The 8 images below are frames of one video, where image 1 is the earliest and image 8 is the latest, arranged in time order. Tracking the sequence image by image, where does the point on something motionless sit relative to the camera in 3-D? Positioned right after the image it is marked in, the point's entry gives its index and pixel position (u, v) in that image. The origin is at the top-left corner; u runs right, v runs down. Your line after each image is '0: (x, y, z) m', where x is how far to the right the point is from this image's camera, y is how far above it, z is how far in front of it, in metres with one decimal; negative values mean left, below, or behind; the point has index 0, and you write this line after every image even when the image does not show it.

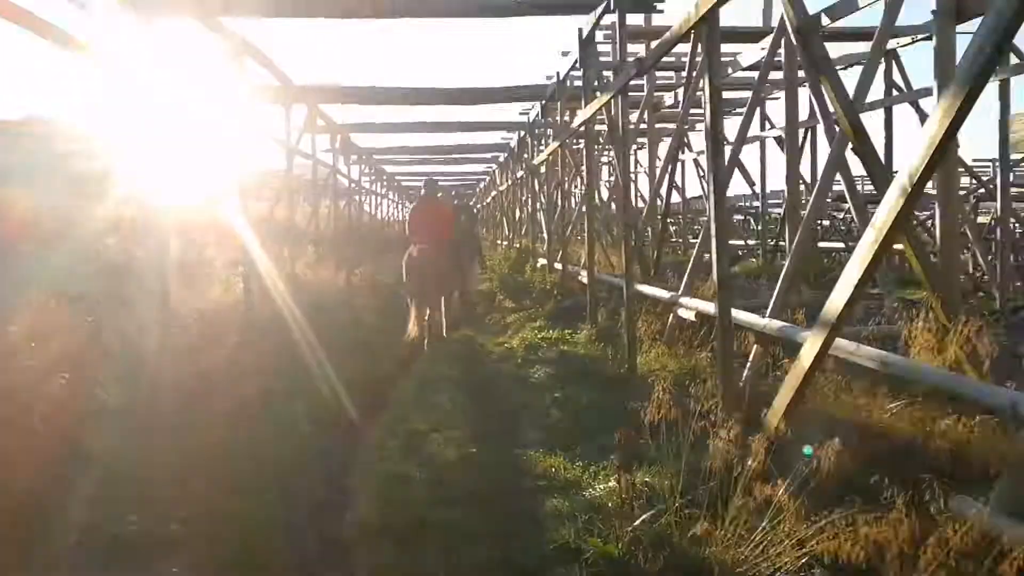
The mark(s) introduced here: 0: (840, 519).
0: (+1.2, -0.9, +3.0) m
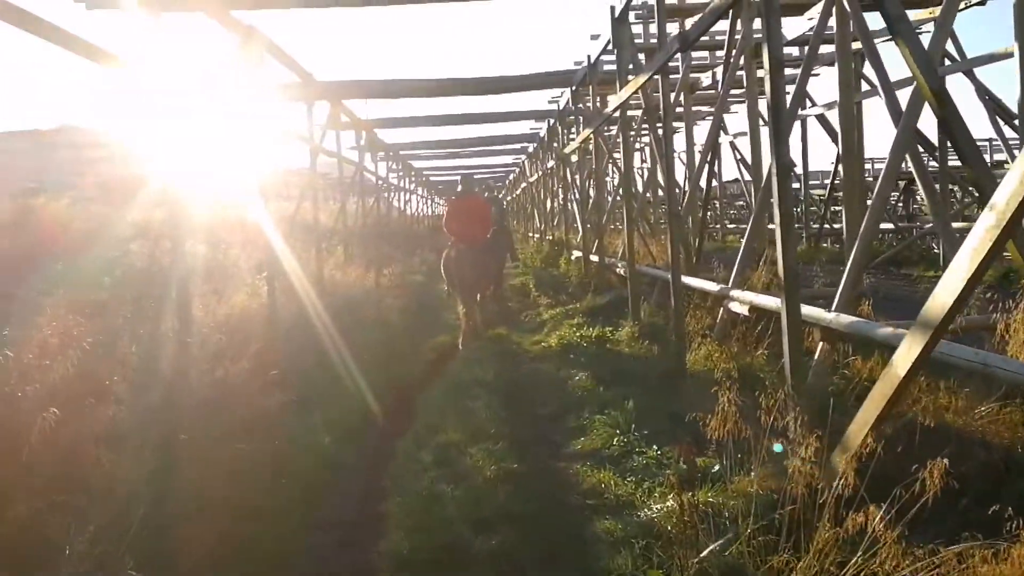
0: (+1.4, -0.8, +2.6) m
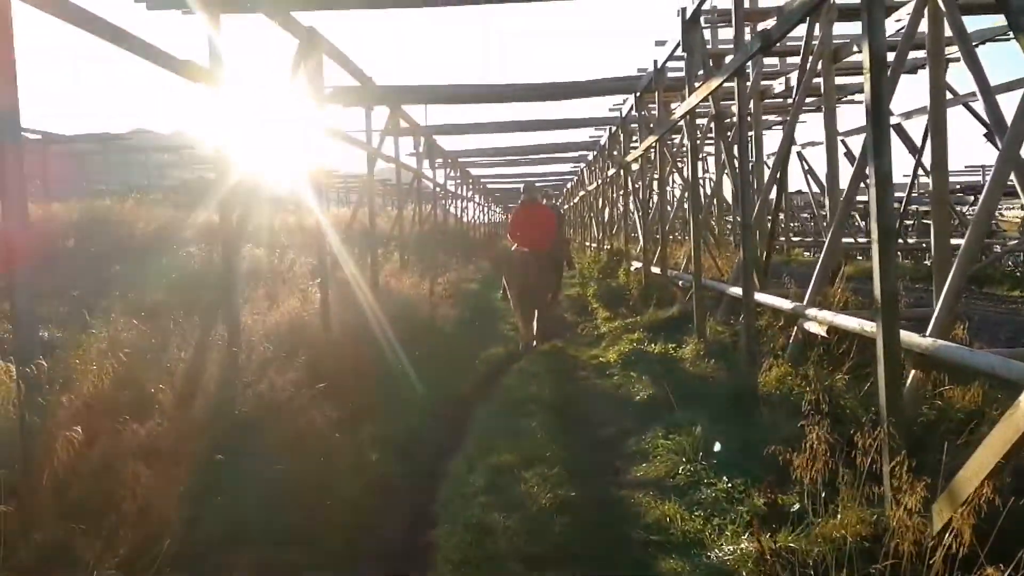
0: (+1.5, -0.9, +2.2) m
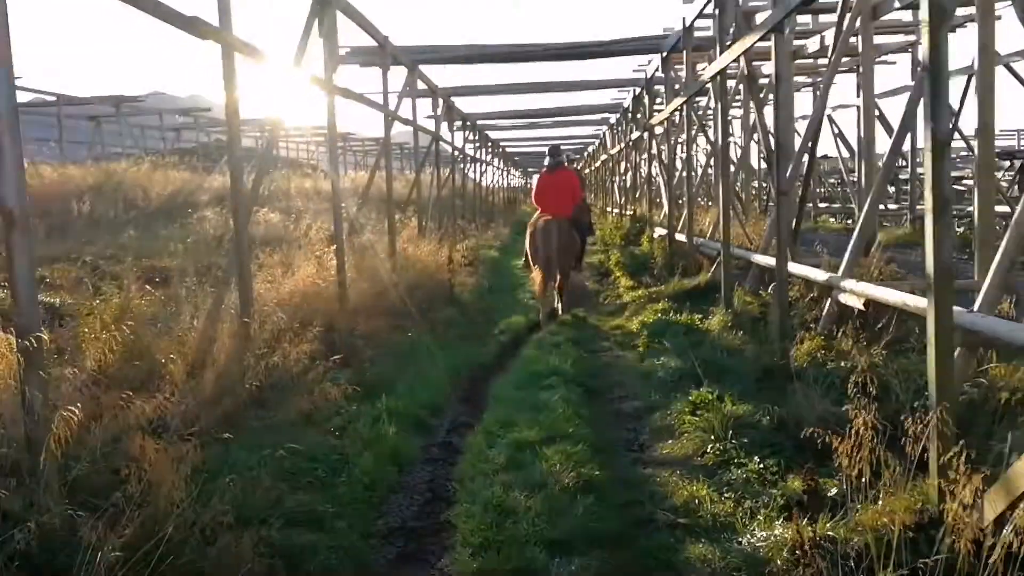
0: (+1.6, -0.9, +2.0) m
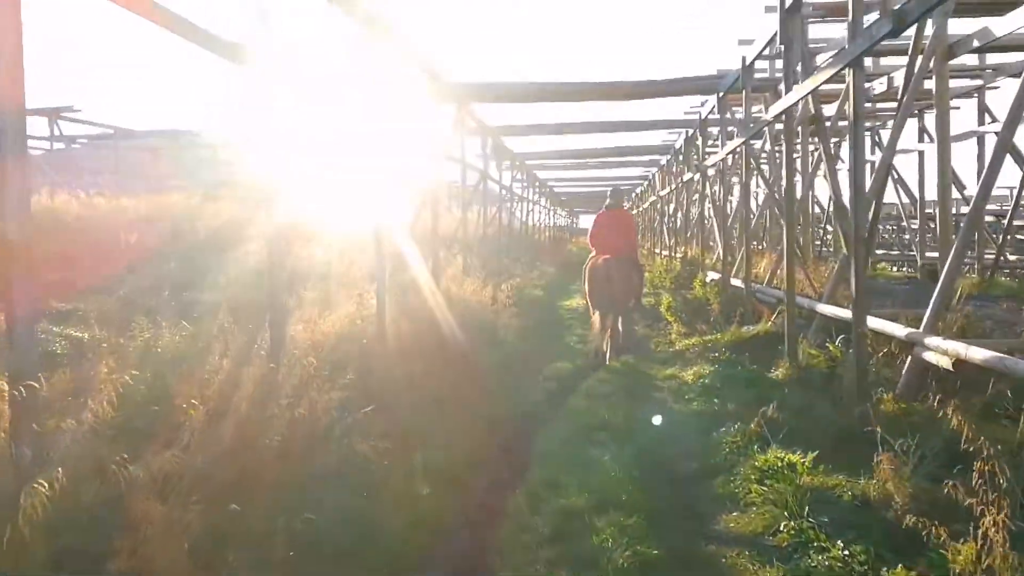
0: (+1.7, -1.0, +1.5) m
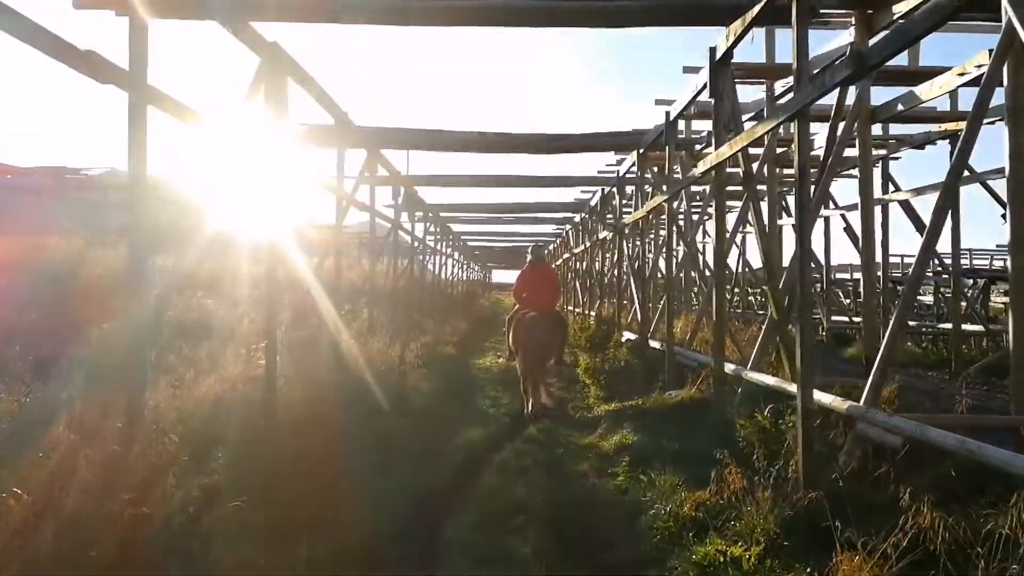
0: (+1.6, -1.2, +1.0) m
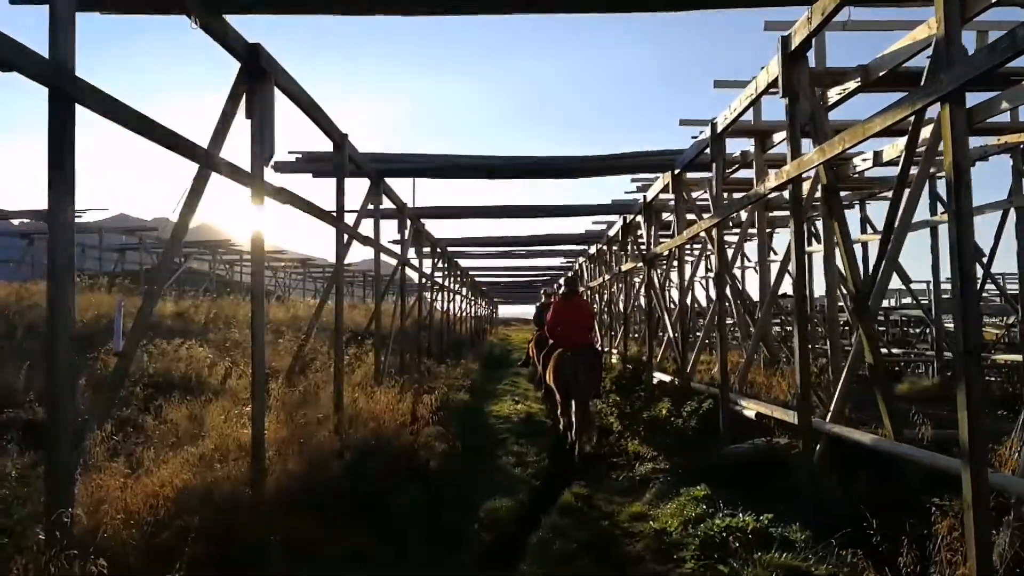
0: (+1.8, -1.2, -0.2) m
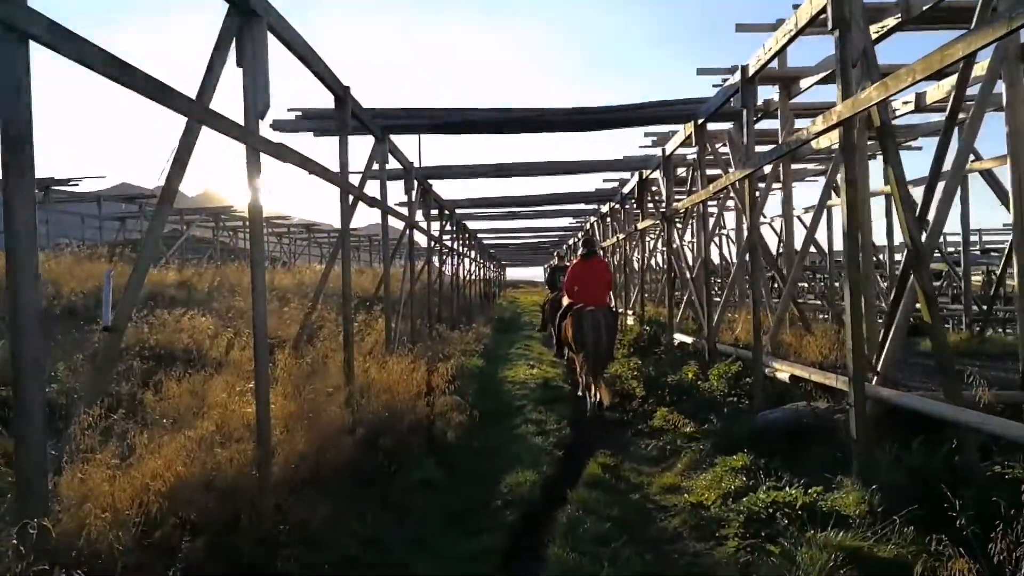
0: (+1.9, -1.2, -0.5) m
